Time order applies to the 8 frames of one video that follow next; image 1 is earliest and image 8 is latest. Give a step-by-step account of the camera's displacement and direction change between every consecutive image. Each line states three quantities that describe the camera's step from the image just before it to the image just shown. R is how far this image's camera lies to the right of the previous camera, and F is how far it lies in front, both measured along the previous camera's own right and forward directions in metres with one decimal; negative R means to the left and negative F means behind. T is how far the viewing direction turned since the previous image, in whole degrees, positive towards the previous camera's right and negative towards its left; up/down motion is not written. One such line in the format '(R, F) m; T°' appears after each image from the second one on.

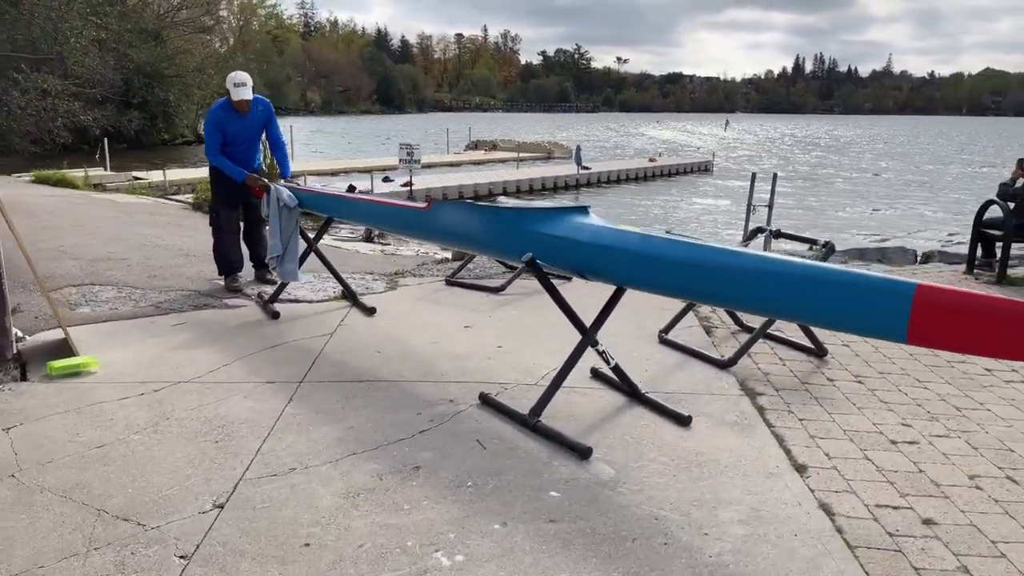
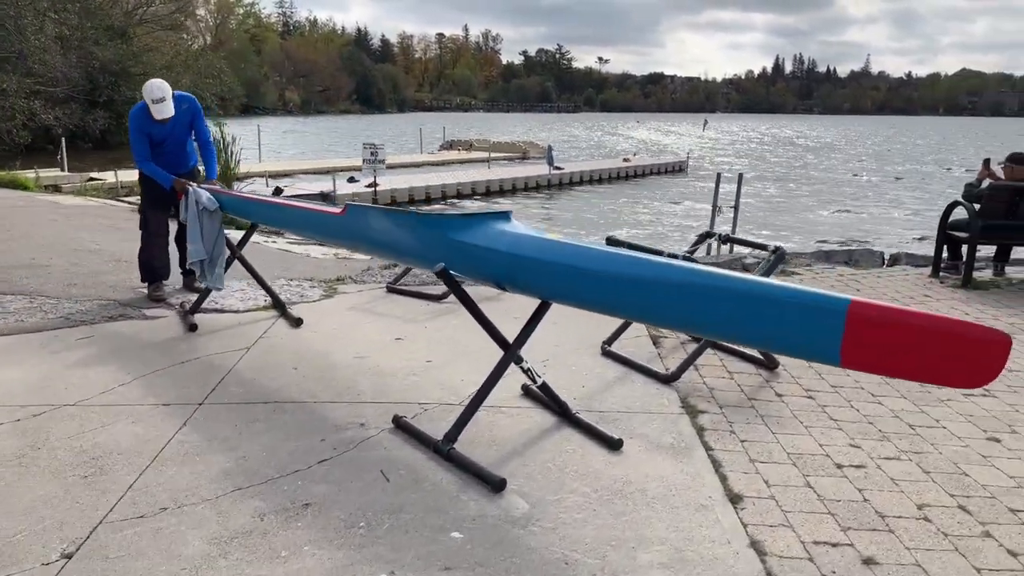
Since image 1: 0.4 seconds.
(+0.3, +0.3) m; +1°
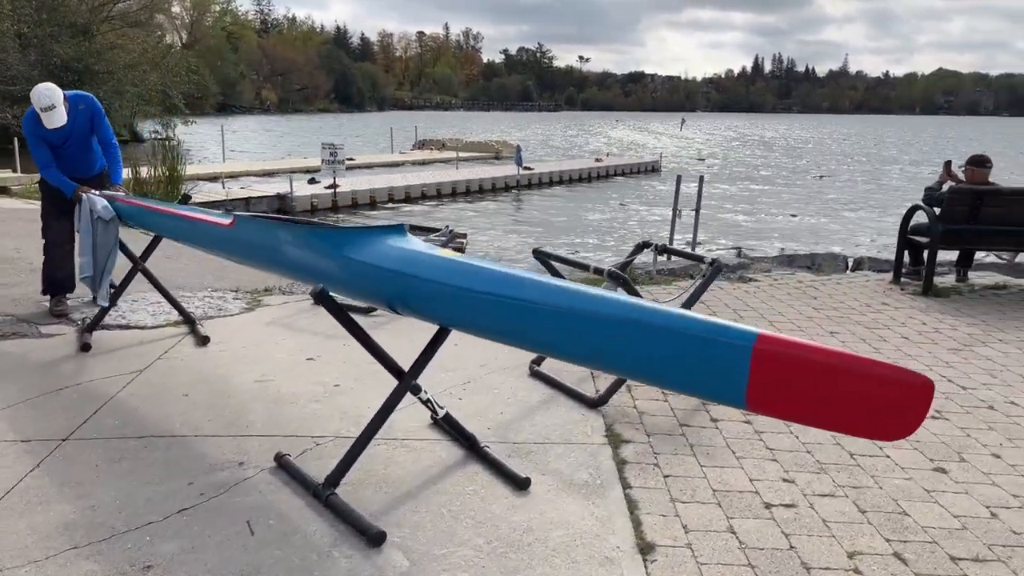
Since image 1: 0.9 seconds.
(+0.3, +0.3) m; +1°
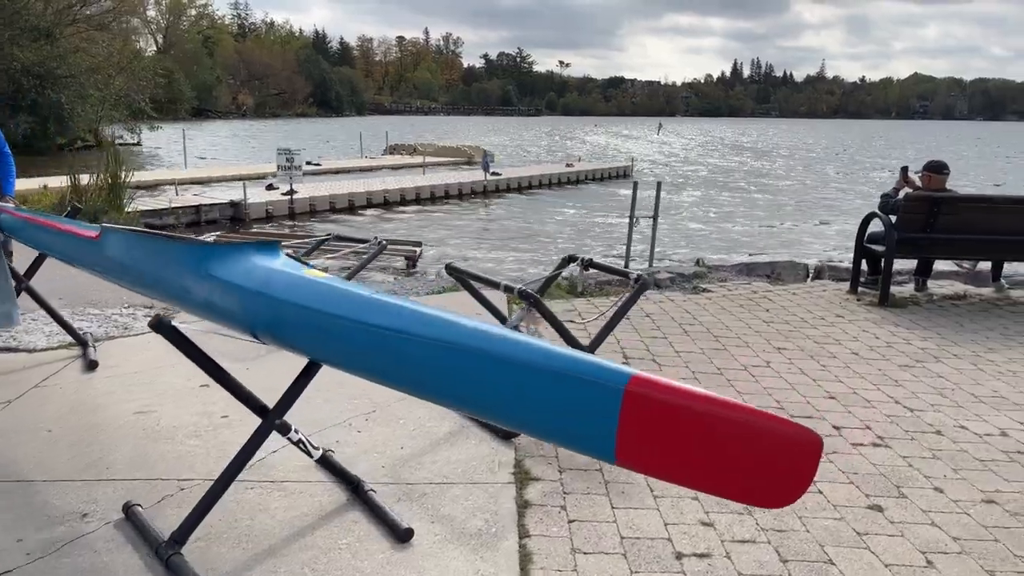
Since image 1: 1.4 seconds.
(+0.4, +0.3) m; +1°
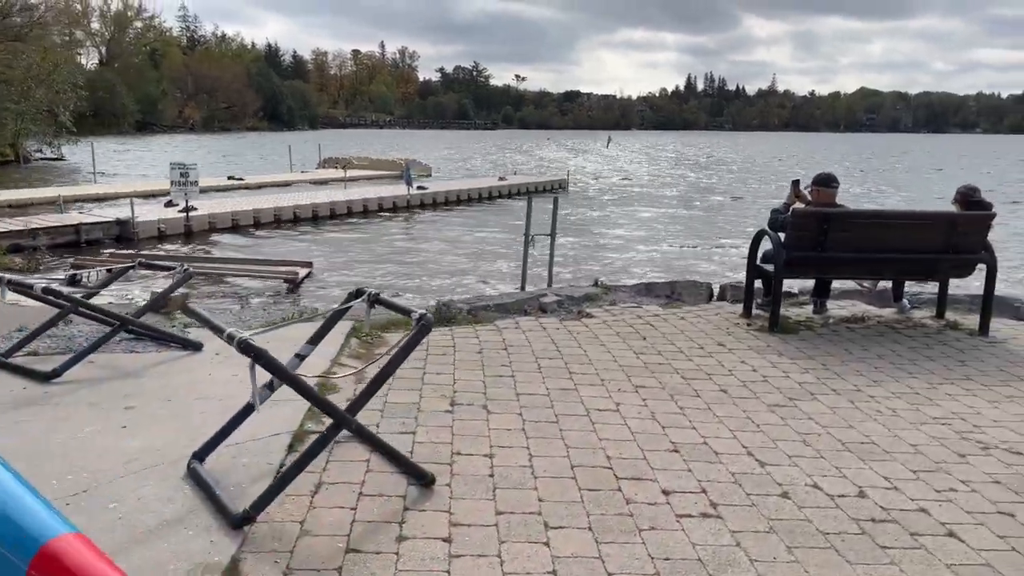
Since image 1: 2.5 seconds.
(+0.8, +0.7) m; +3°
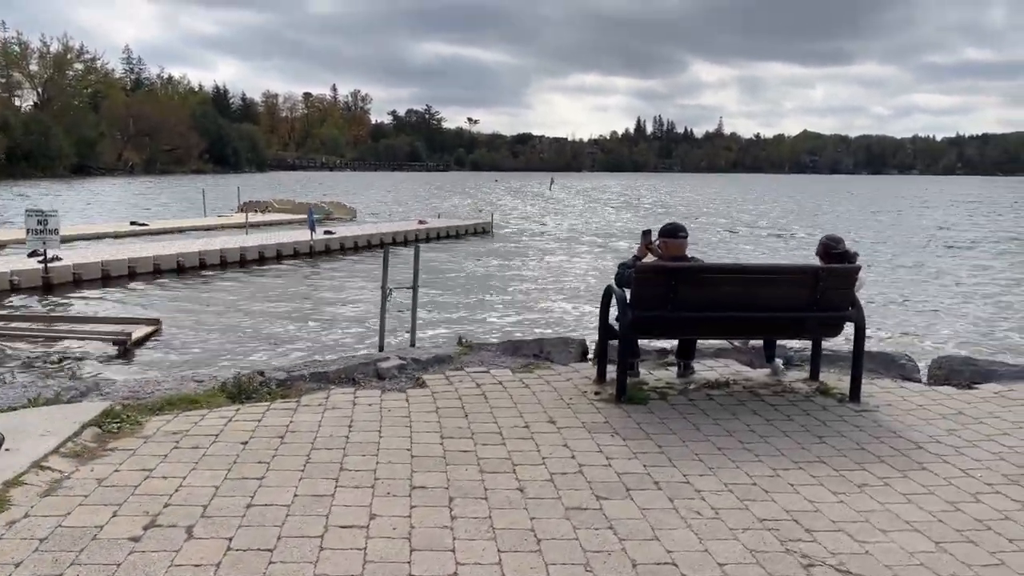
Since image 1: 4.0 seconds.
(+1.0, +0.8) m; +3°
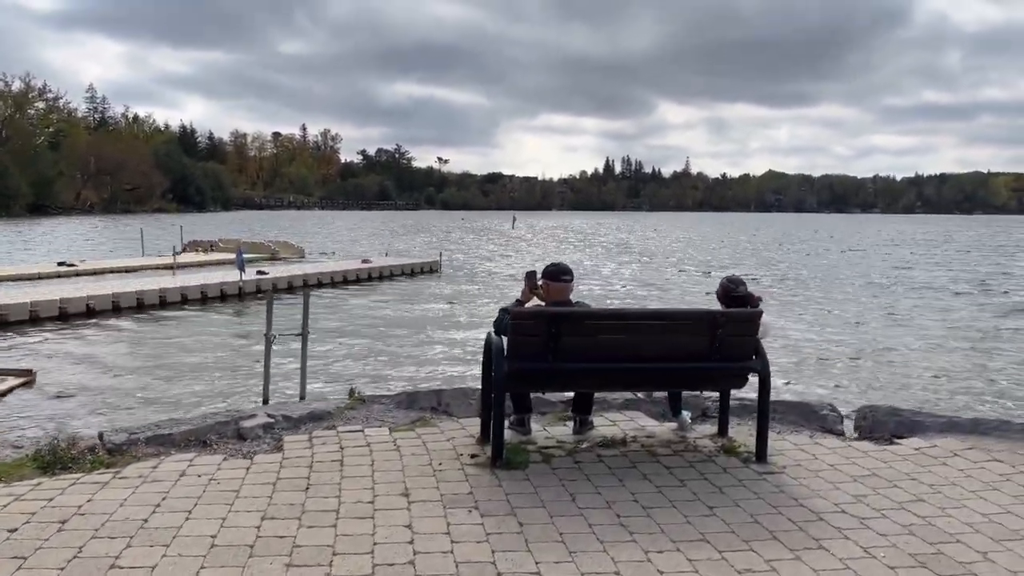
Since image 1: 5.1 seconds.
(+0.7, +0.6) m; +2°
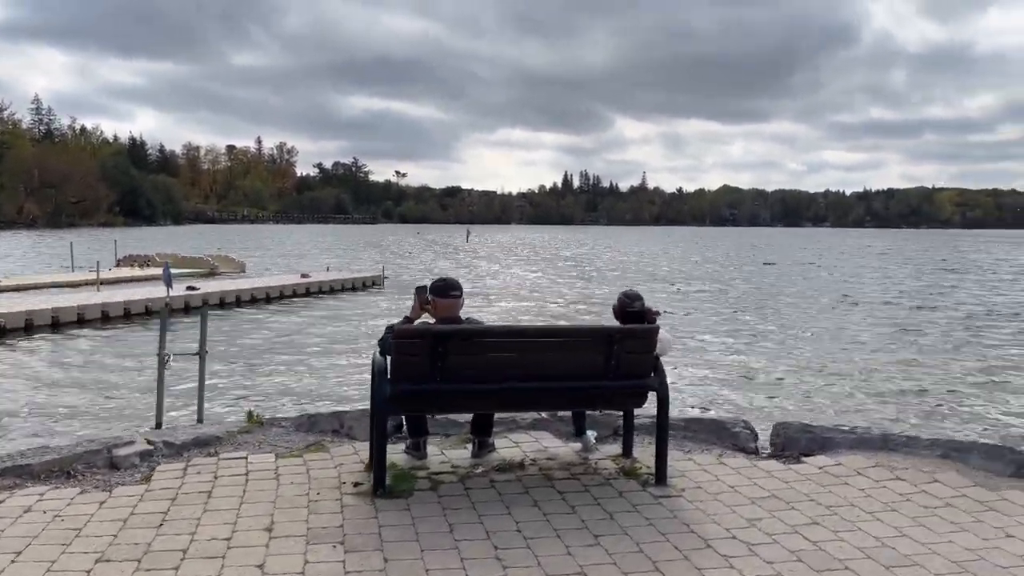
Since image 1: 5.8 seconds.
(+0.4, +0.2) m; +3°
